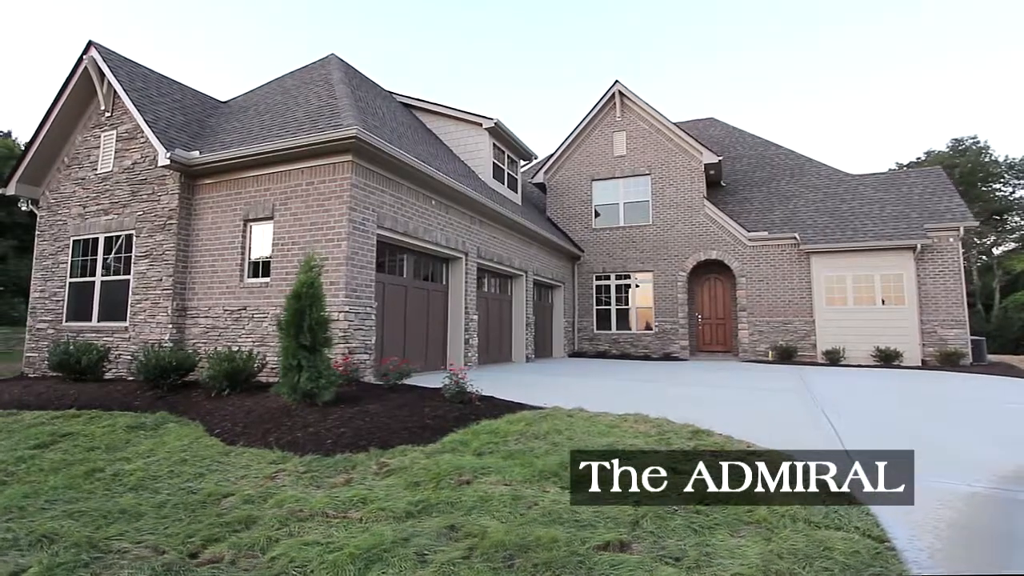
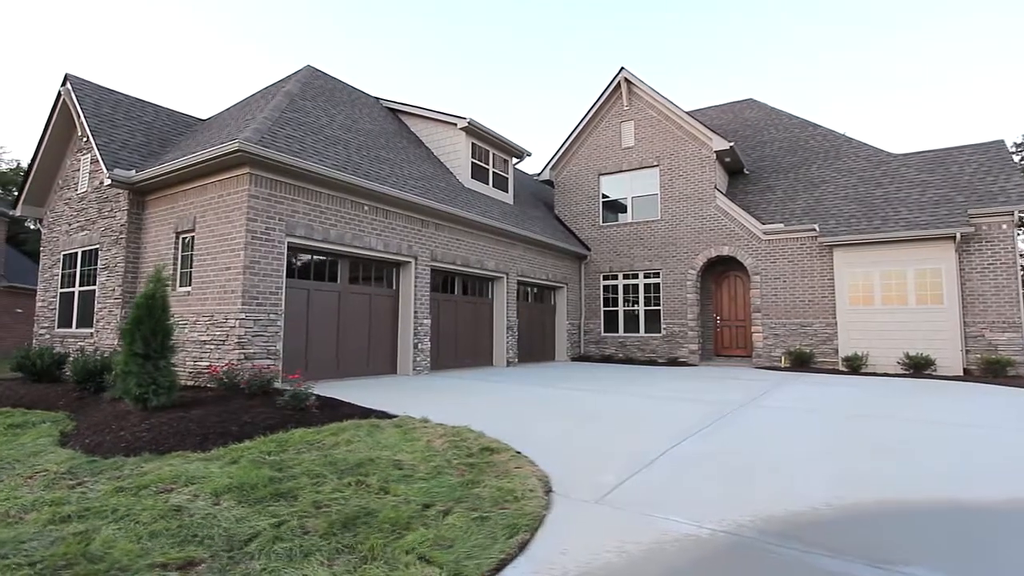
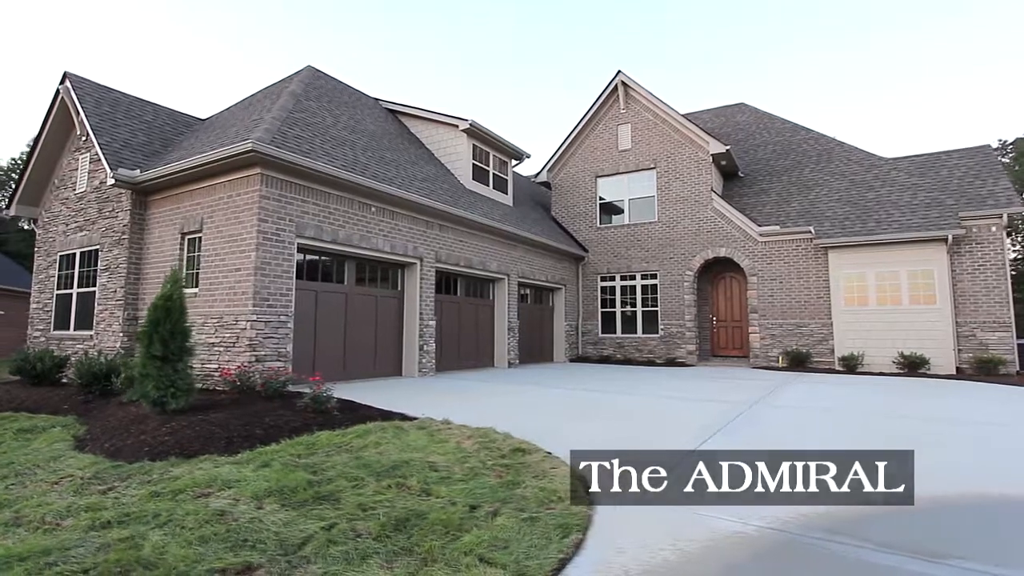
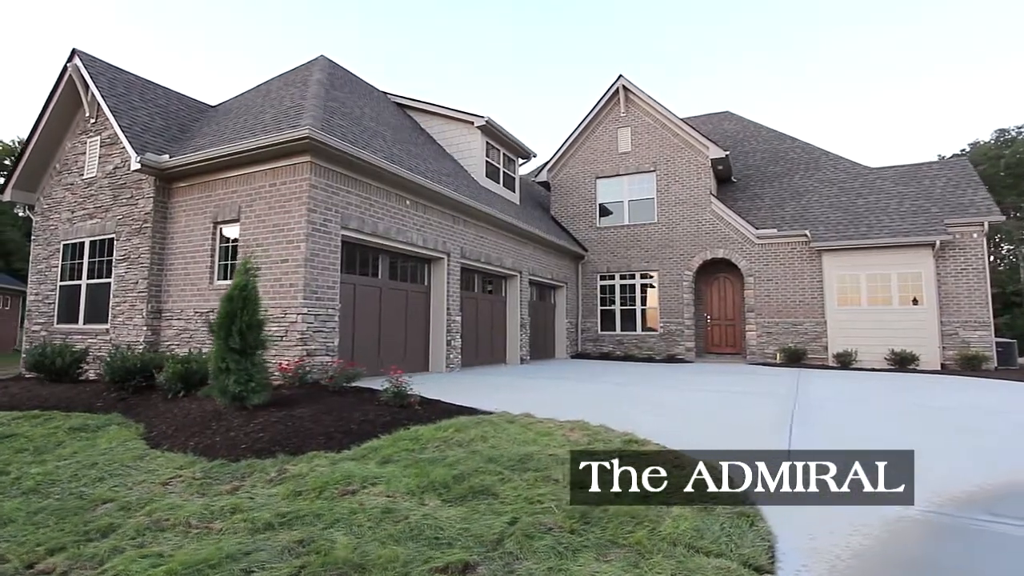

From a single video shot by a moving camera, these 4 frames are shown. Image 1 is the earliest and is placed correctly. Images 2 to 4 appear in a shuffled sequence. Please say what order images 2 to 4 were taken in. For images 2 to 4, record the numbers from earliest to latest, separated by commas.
4, 3, 2
